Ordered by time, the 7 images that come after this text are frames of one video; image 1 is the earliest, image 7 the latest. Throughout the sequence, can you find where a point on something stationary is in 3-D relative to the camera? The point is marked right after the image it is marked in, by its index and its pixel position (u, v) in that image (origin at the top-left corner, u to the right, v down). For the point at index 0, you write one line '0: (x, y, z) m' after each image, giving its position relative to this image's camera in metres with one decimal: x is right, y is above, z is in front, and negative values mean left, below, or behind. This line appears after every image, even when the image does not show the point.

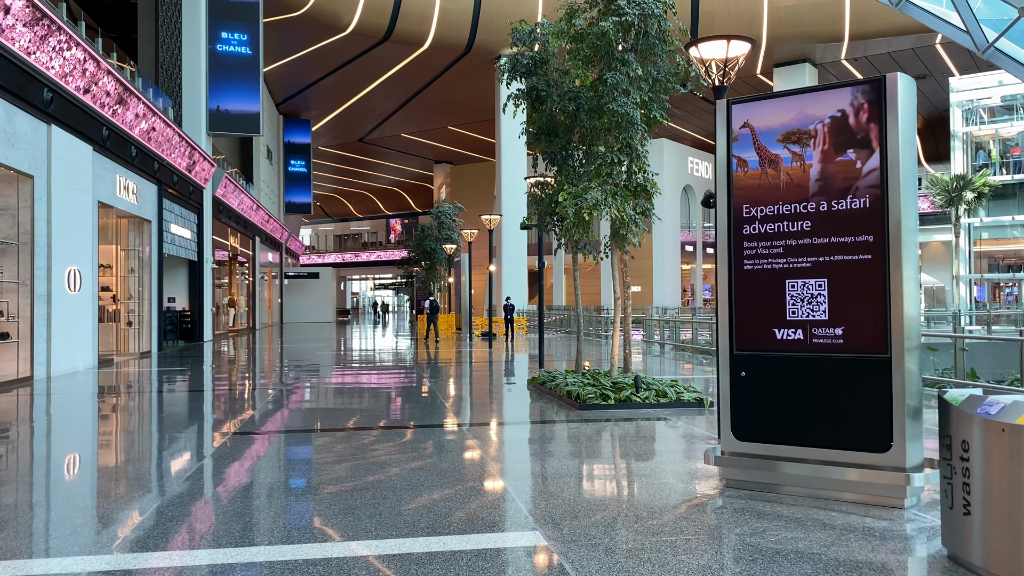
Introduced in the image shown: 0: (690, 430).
0: (+1.4, -1.1, +6.5) m
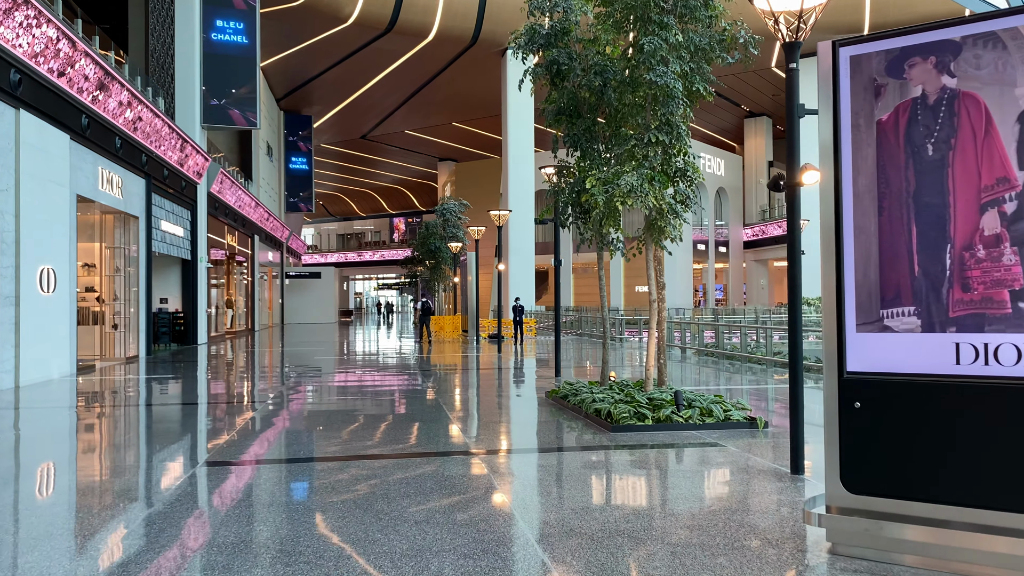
0: (+1.6, -1.1, +5.5) m
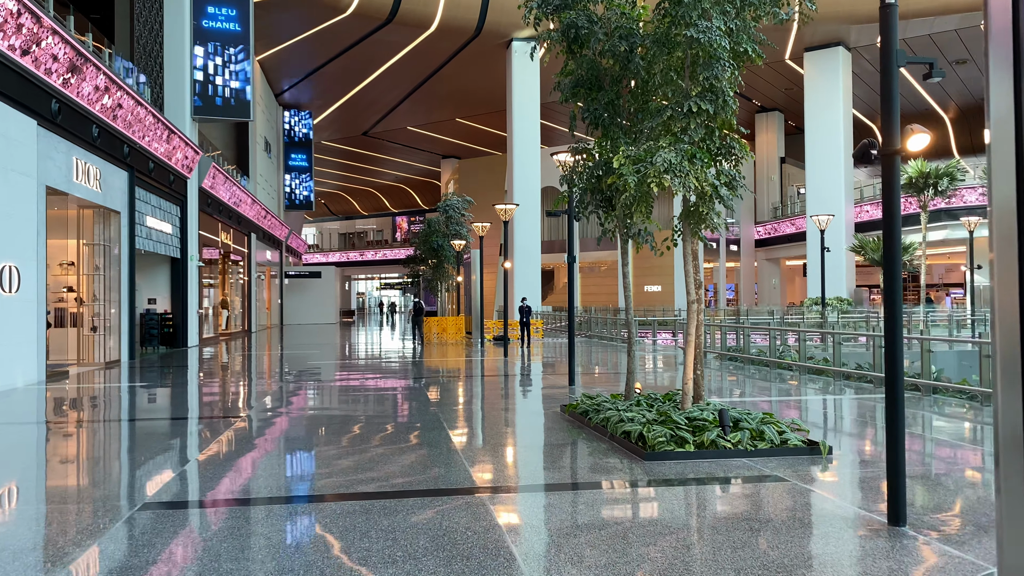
0: (+1.7, -1.1, +4.4) m
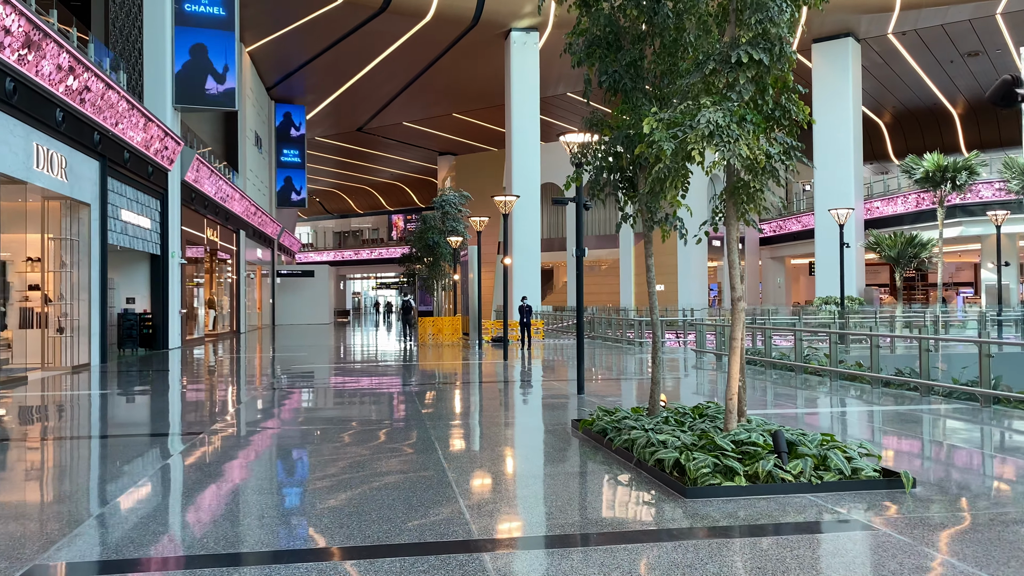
0: (+1.7, -1.1, +3.4) m
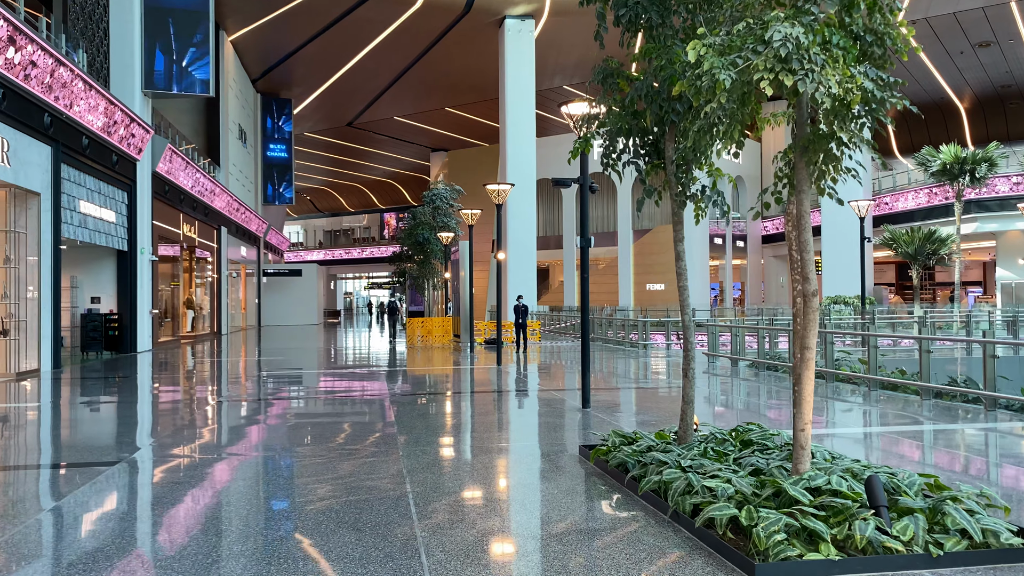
0: (+1.7, -1.0, +2.2) m
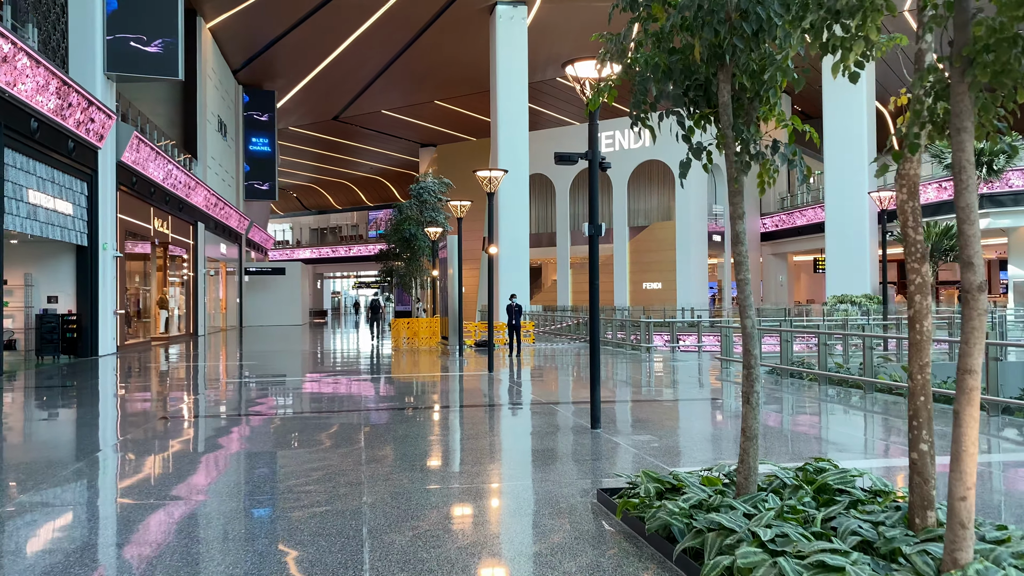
0: (+1.7, -1.0, +1.0) m
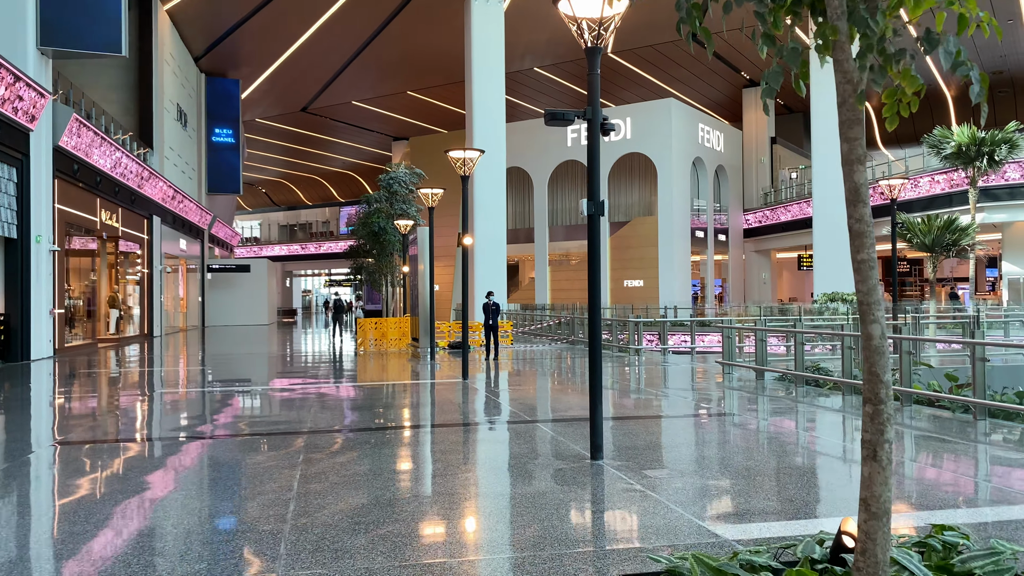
0: (+1.7, -1.0, -0.3) m
